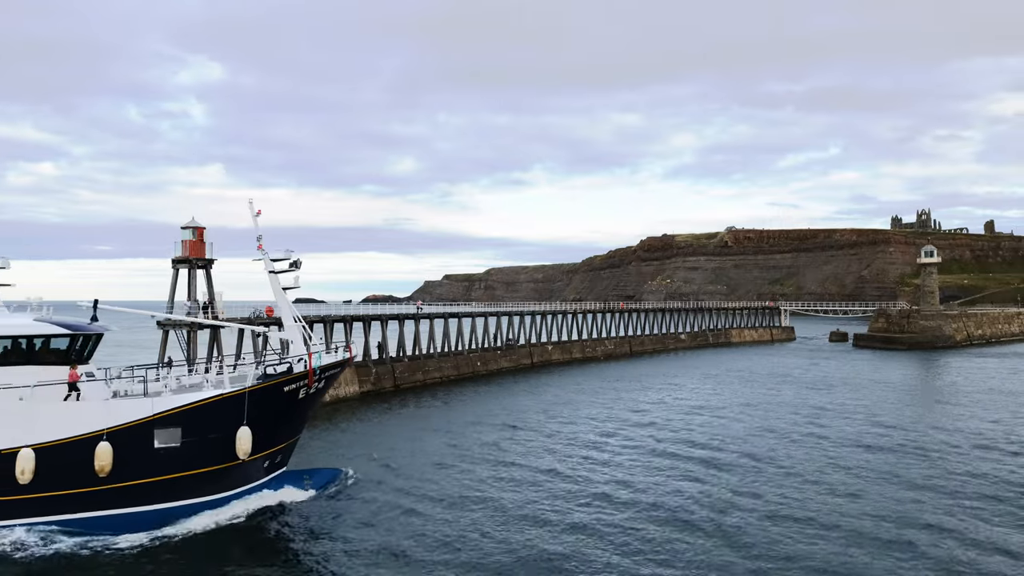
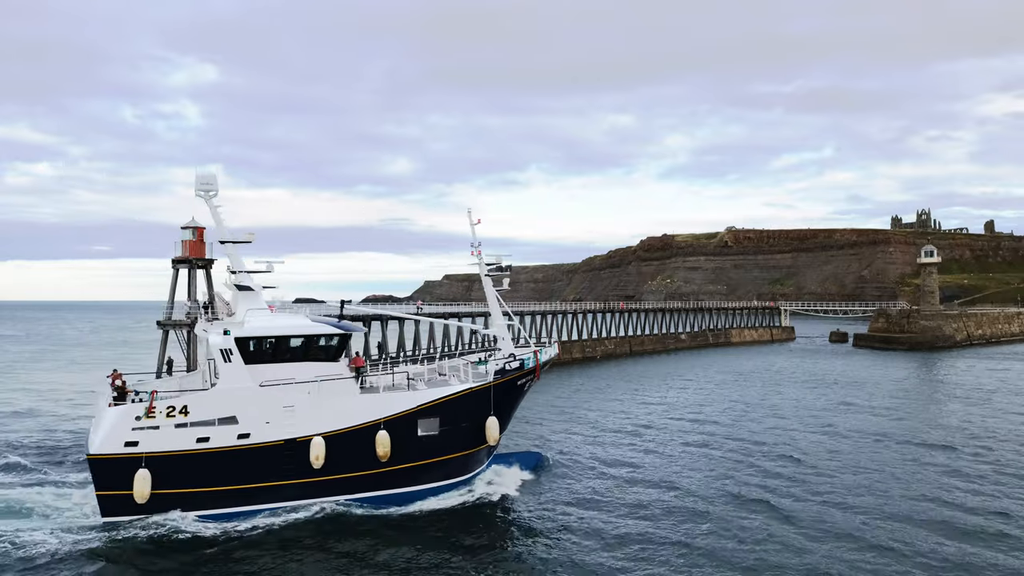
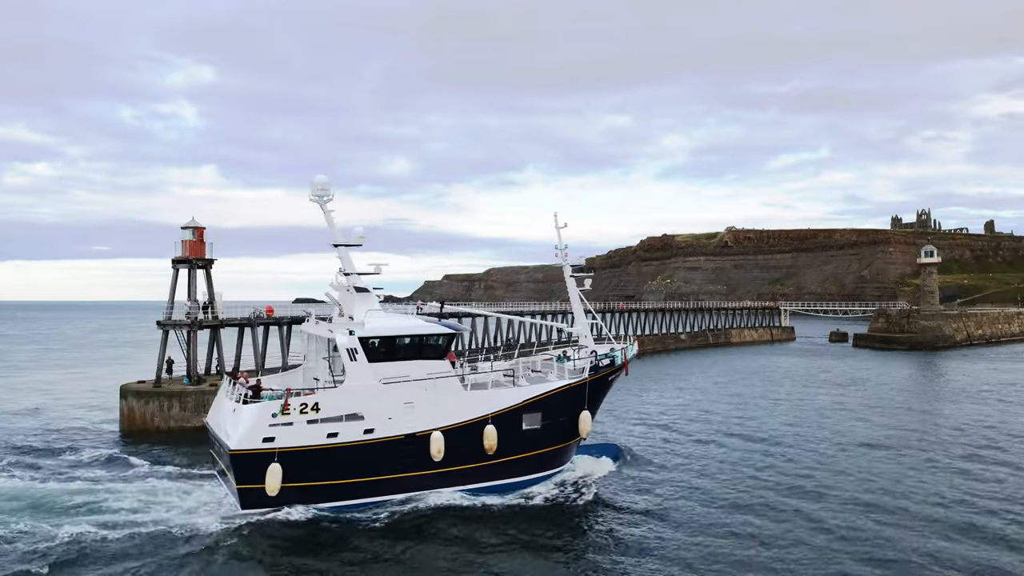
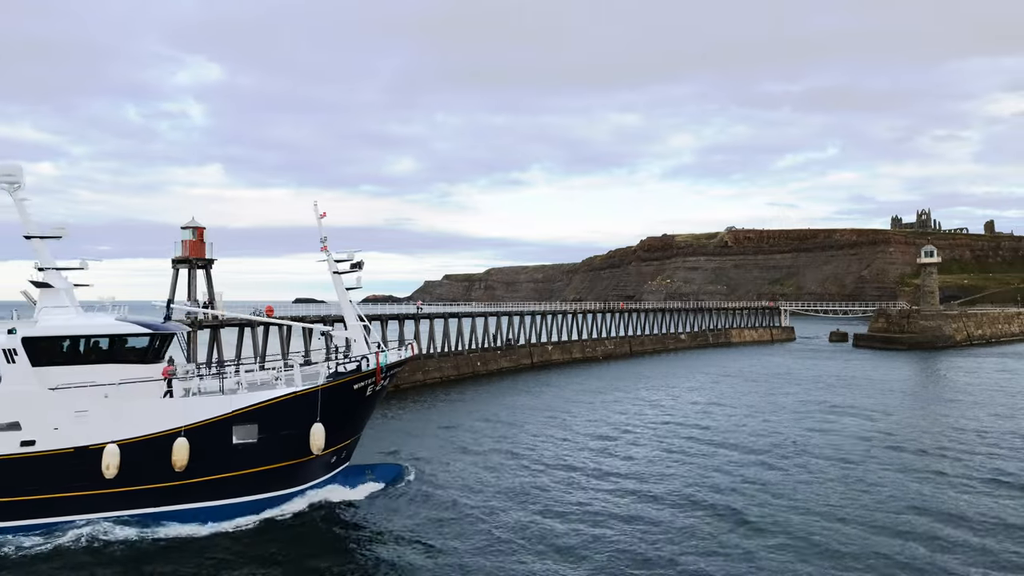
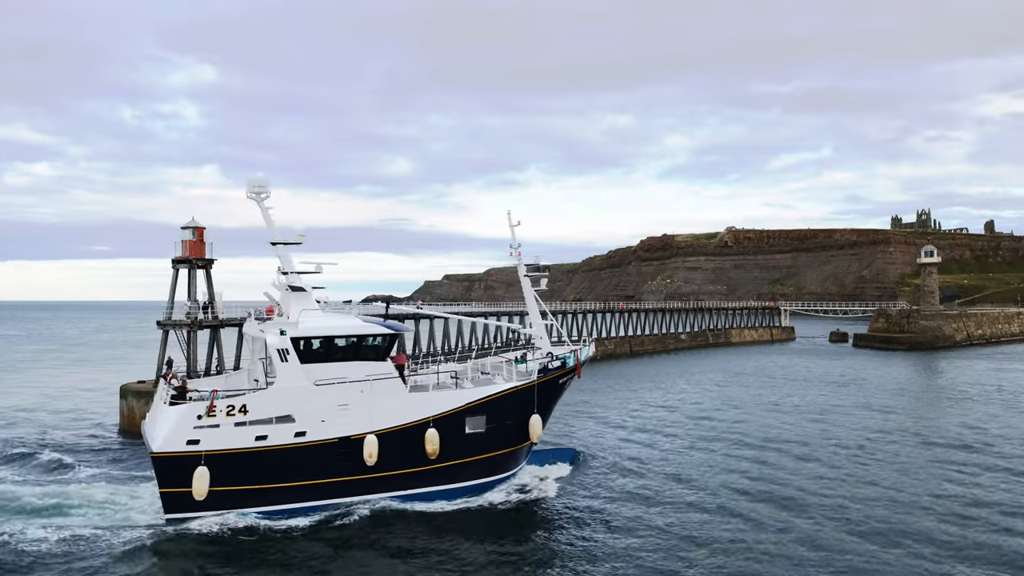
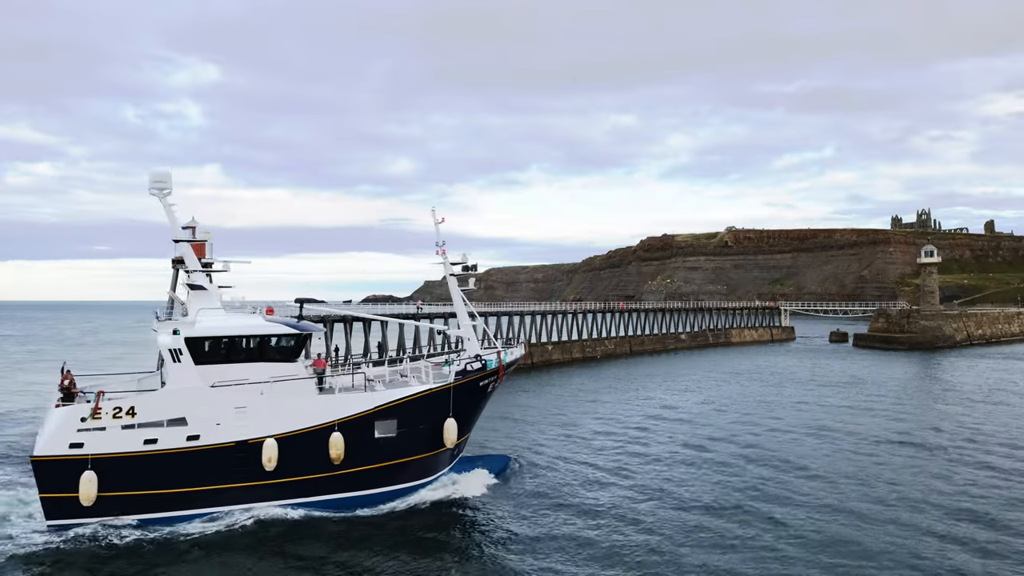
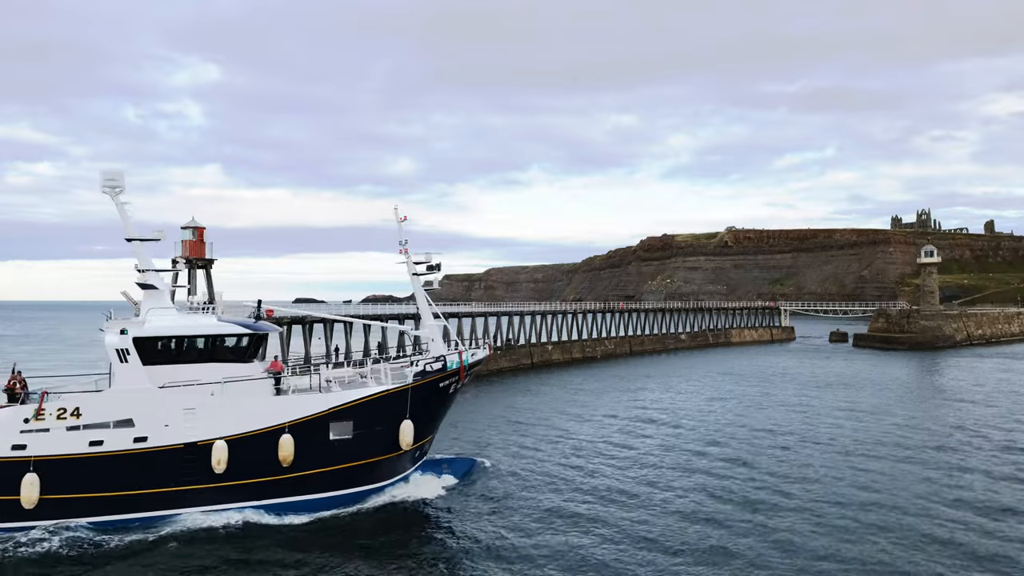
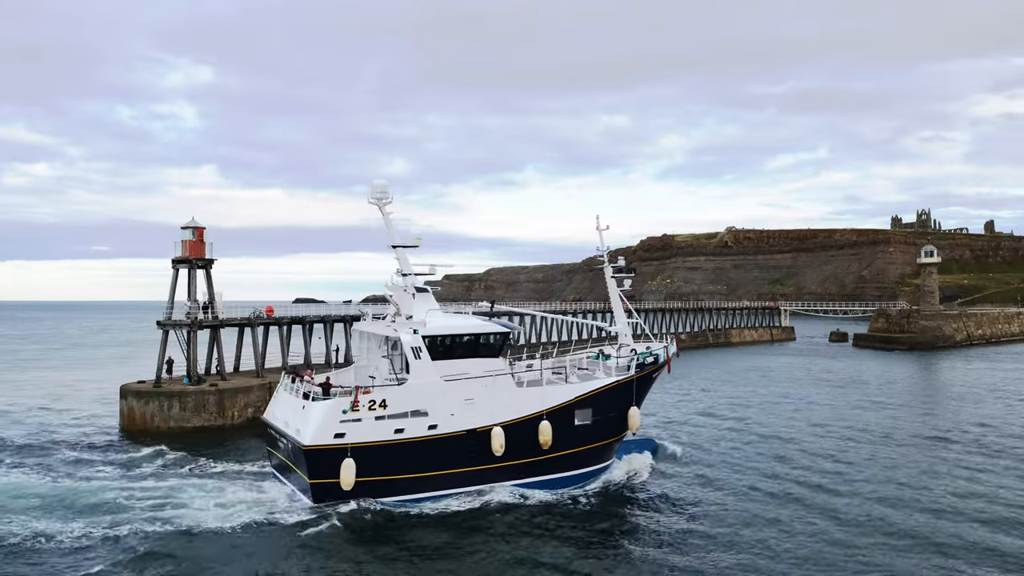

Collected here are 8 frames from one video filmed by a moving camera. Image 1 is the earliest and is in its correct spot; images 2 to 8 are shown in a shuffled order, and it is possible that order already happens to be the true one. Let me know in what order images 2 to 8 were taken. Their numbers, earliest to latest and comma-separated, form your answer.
4, 7, 6, 2, 5, 3, 8
